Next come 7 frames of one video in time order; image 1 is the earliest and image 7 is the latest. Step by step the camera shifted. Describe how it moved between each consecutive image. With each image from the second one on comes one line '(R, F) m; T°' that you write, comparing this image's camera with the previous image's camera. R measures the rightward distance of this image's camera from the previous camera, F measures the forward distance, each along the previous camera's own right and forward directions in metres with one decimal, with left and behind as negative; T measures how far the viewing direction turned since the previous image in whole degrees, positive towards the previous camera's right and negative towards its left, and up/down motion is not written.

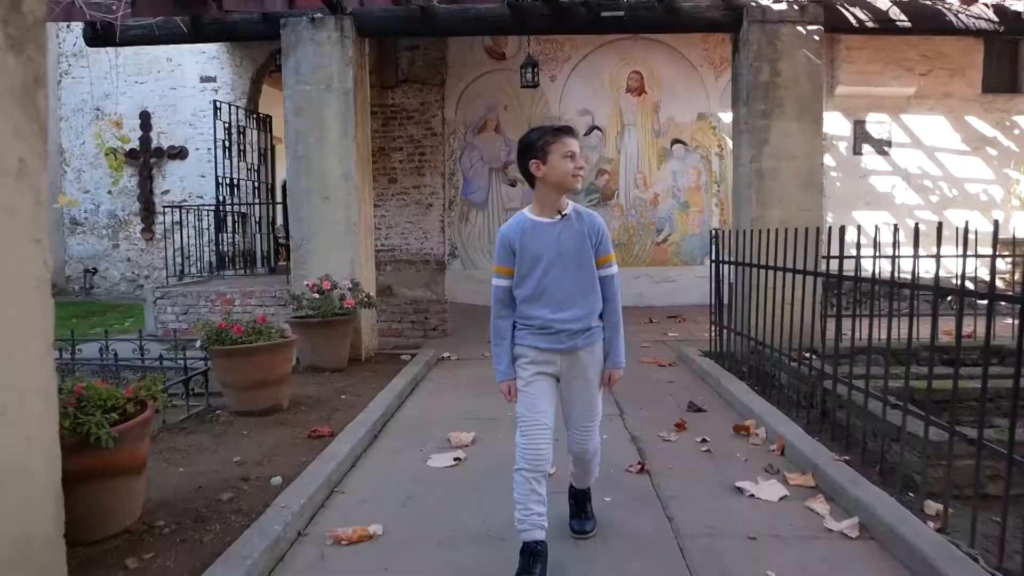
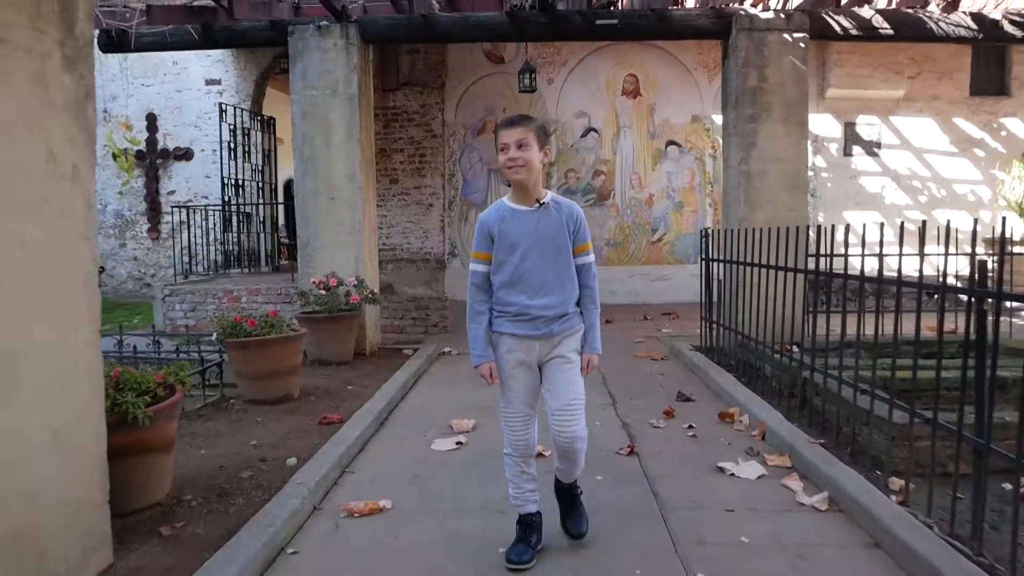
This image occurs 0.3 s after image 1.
(0.0, -0.3) m; 0°
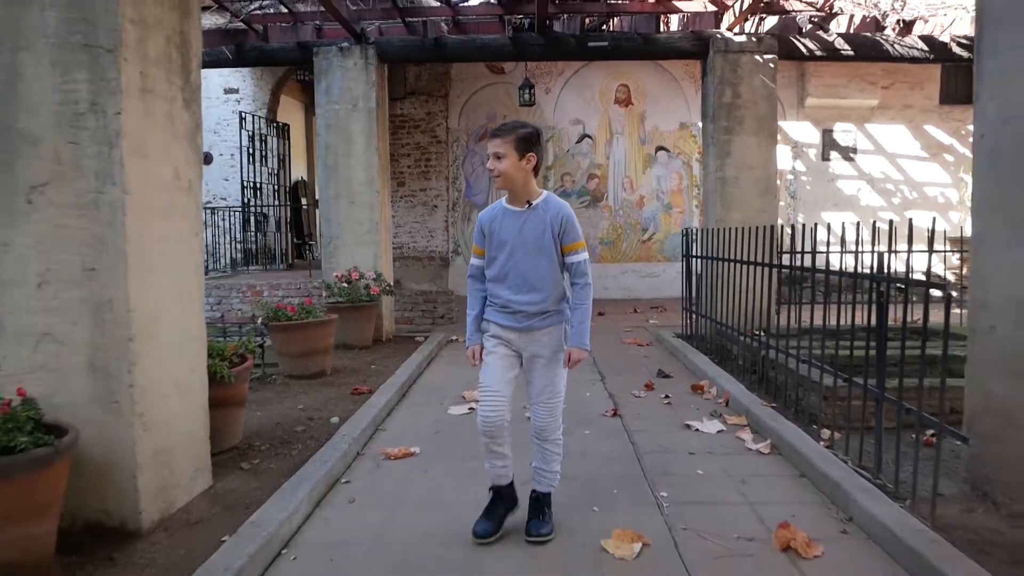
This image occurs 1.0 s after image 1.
(0.0, -0.9) m; 0°
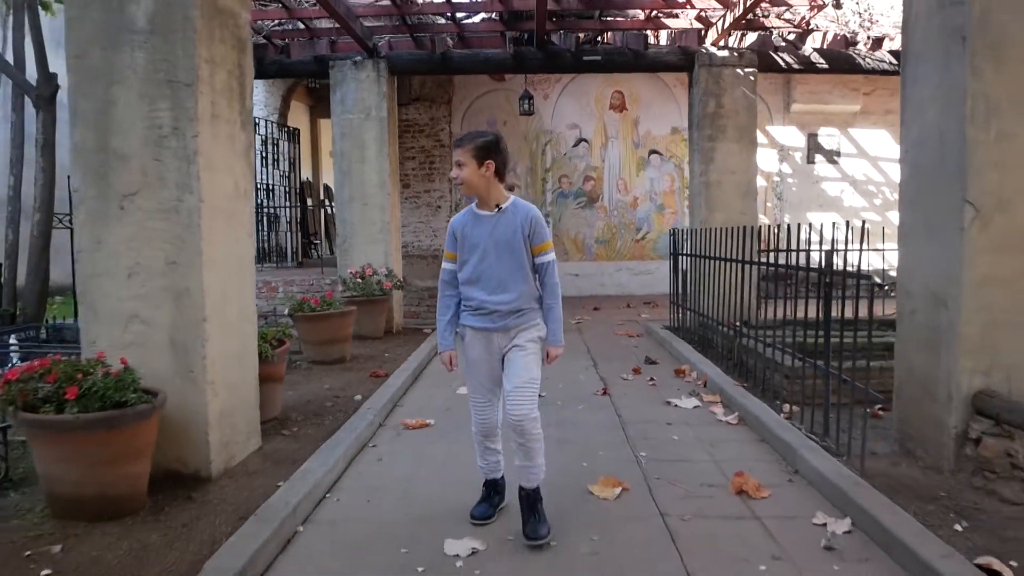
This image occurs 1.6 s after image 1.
(0.0, -0.7) m; 0°
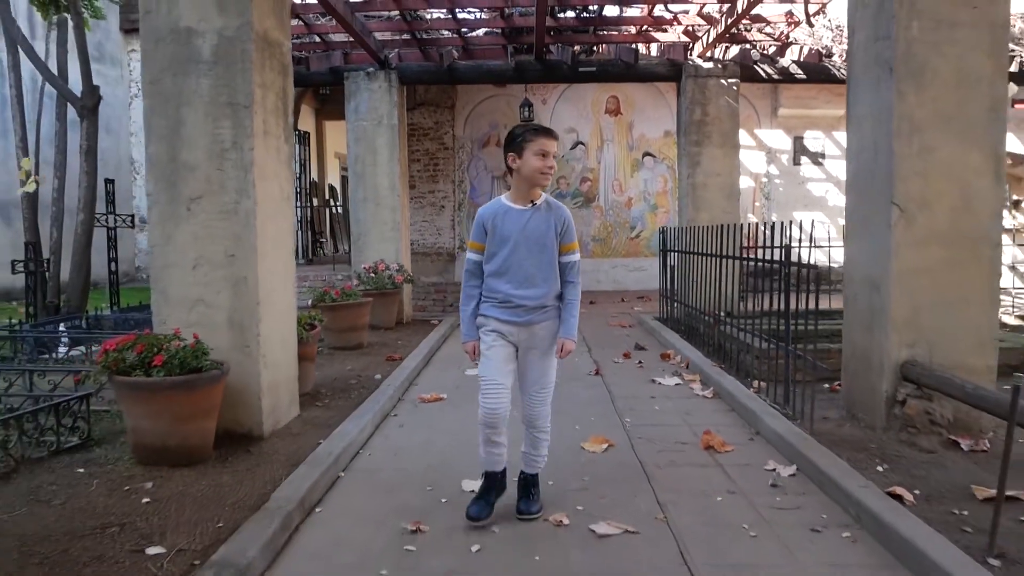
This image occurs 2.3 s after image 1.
(0.0, -0.7) m; 0°
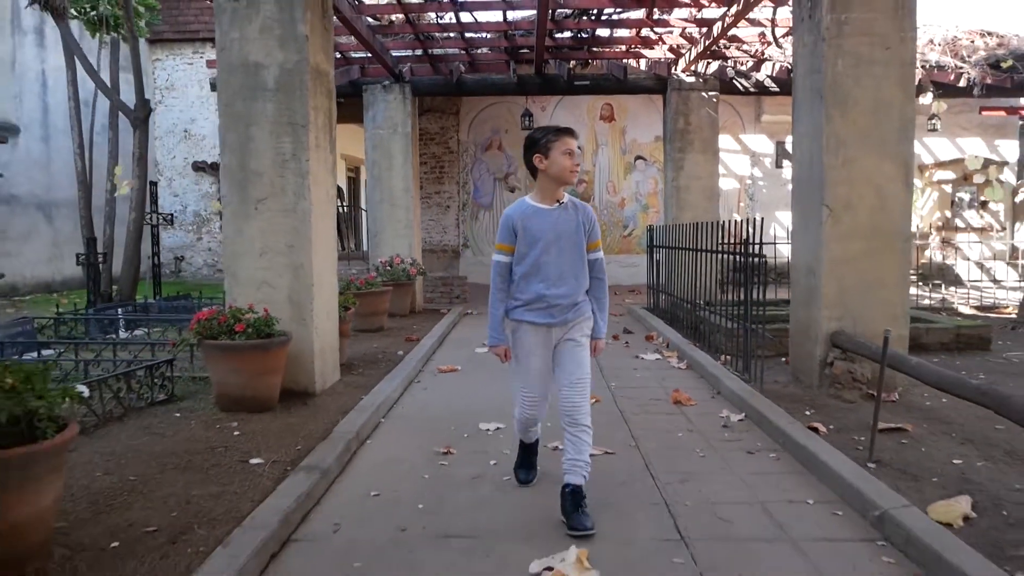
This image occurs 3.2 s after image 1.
(-0.1, -1.1) m; 0°
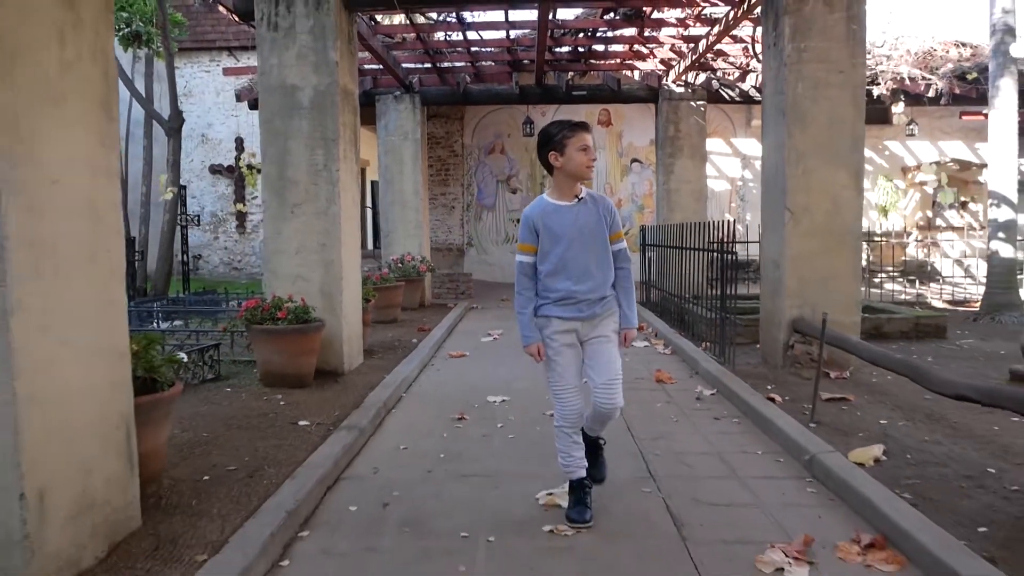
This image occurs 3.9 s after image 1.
(0.0, -0.8) m; 0°
